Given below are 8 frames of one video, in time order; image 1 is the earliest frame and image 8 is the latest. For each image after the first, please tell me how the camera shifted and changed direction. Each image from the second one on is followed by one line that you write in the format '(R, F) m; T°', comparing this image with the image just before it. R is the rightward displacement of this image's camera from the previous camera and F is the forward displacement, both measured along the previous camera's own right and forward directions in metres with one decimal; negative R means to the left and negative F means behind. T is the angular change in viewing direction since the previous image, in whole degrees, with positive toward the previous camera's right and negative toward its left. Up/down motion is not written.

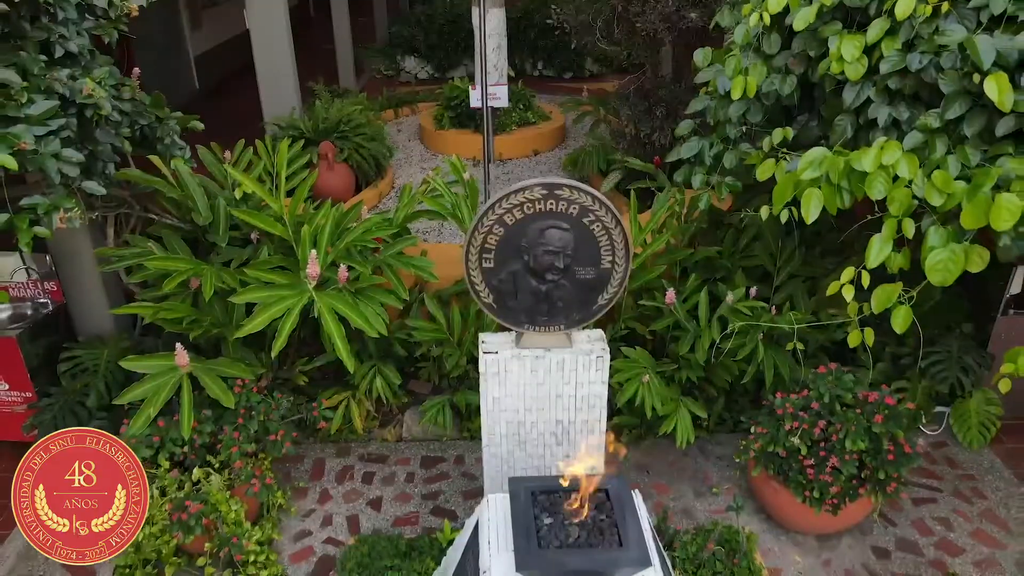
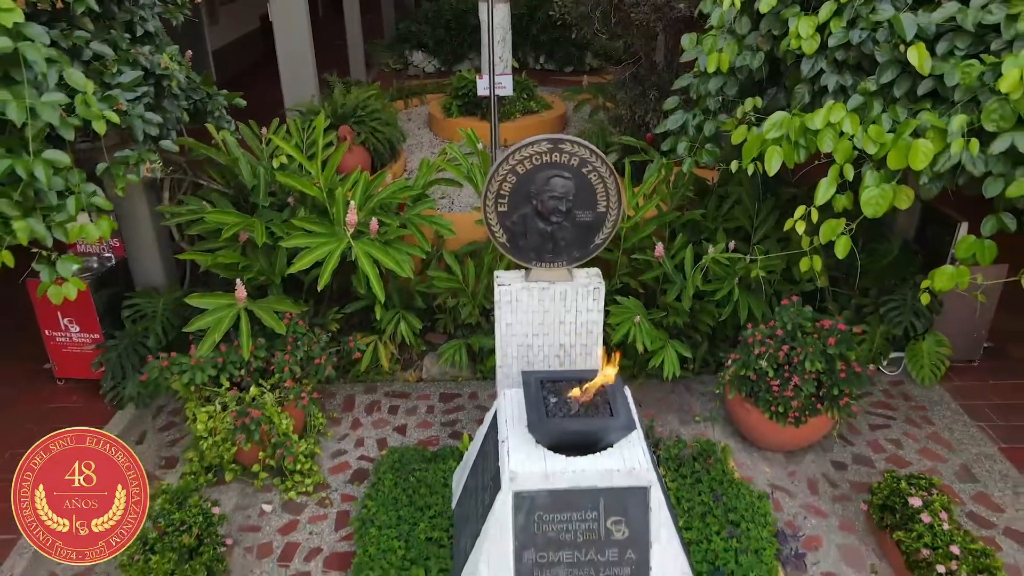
(0.0, -0.5) m; 0°
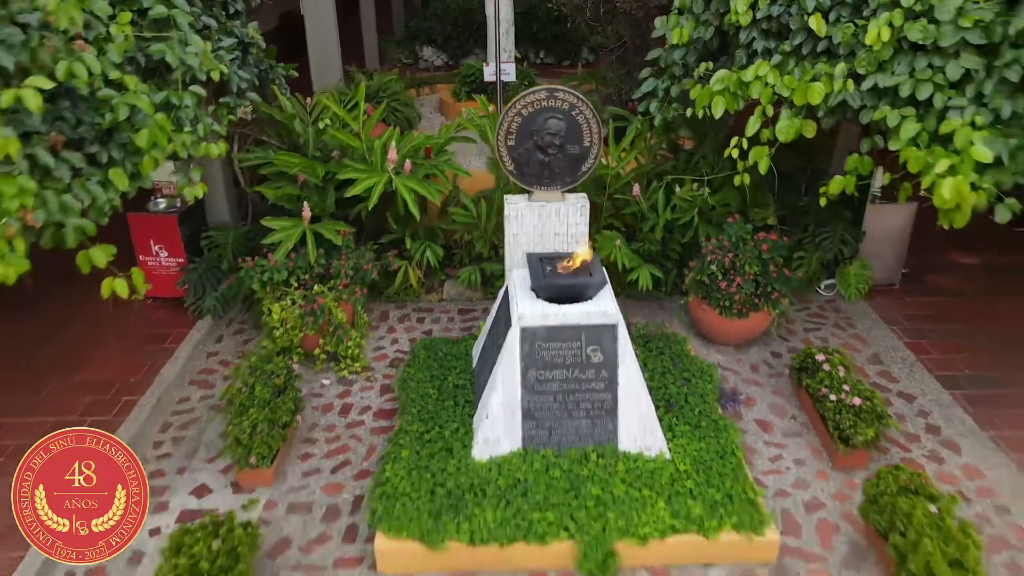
(0.0, -1.0) m; 0°
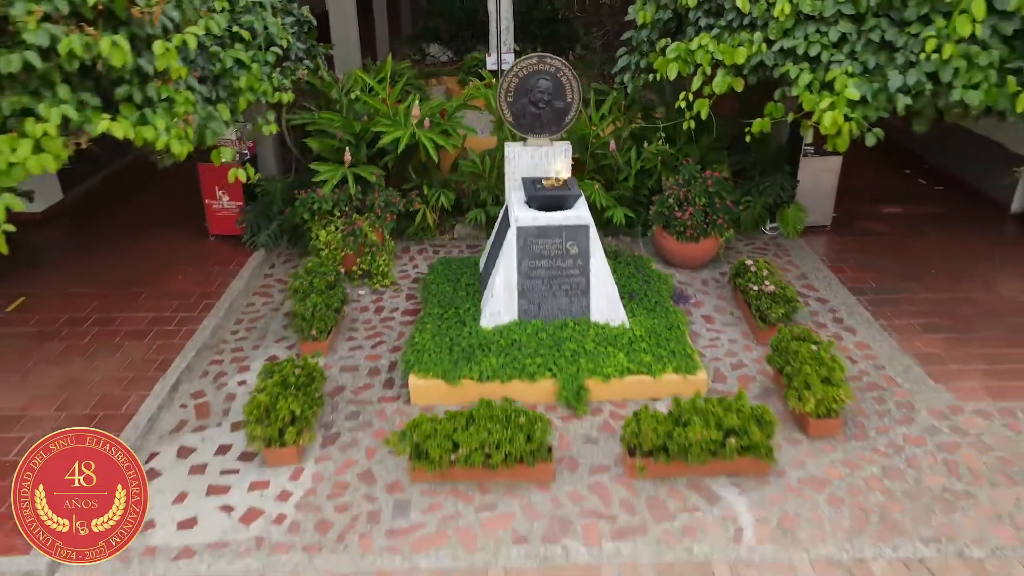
(0.0, -1.1) m; 0°
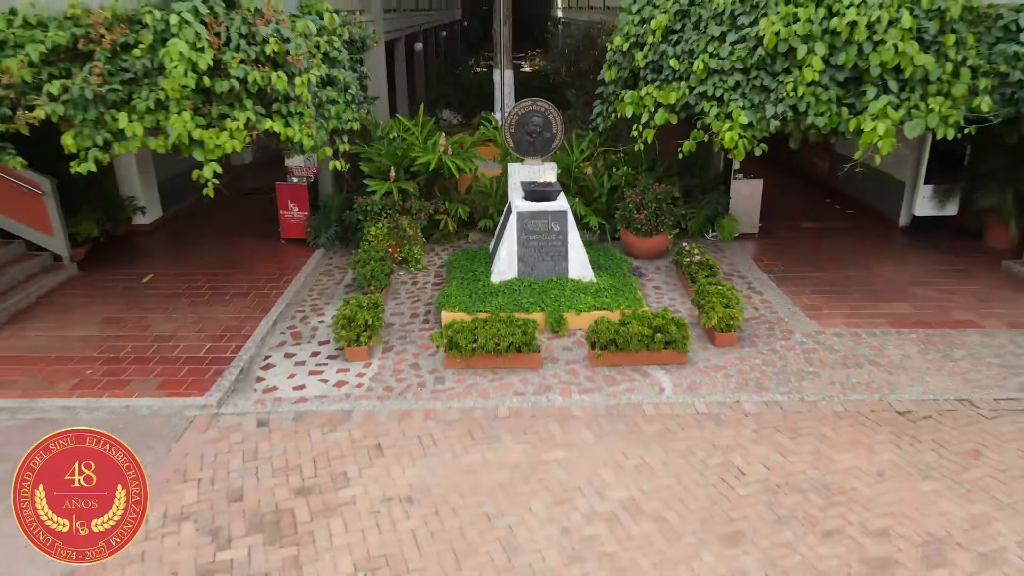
(0.0, -1.8) m; 0°
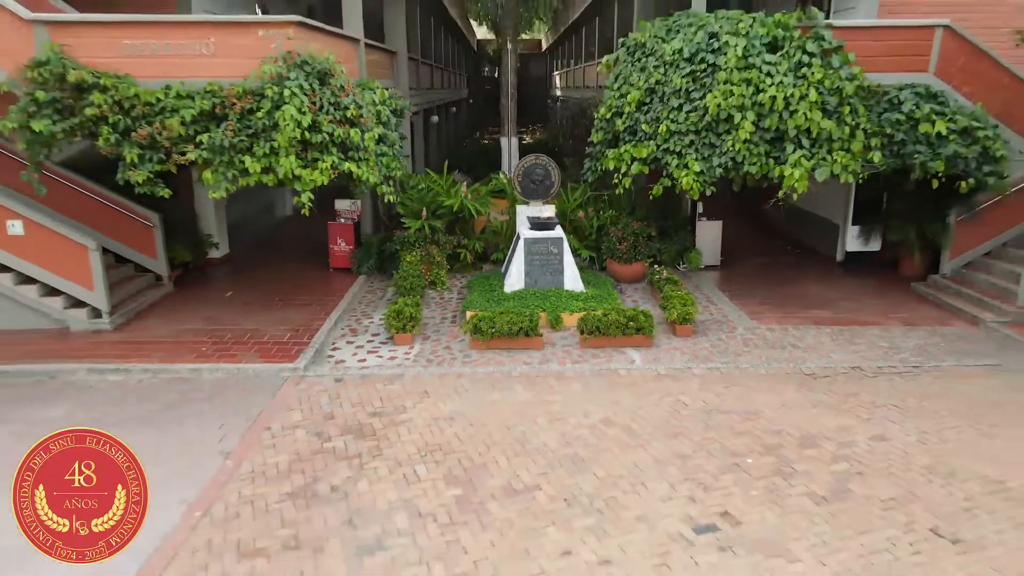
(-0.1, -1.8) m; 0°
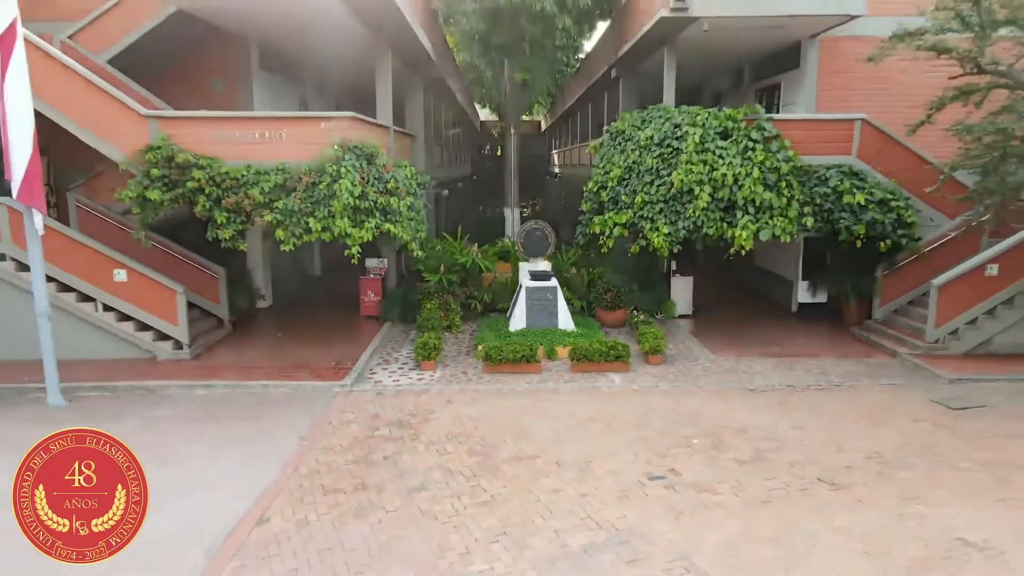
(0.0, -1.8) m; 0°
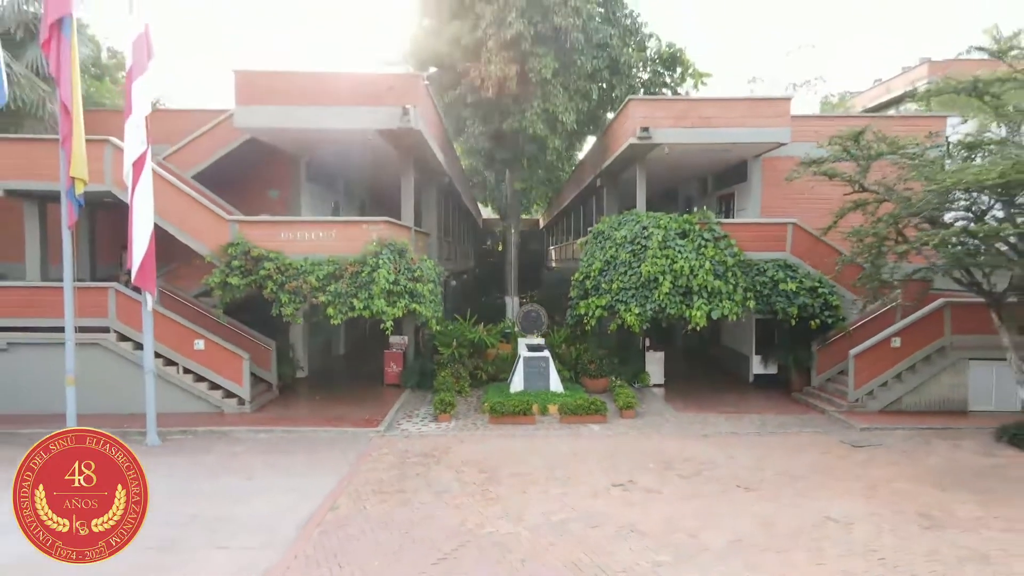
(0.0, -2.3) m; 0°
